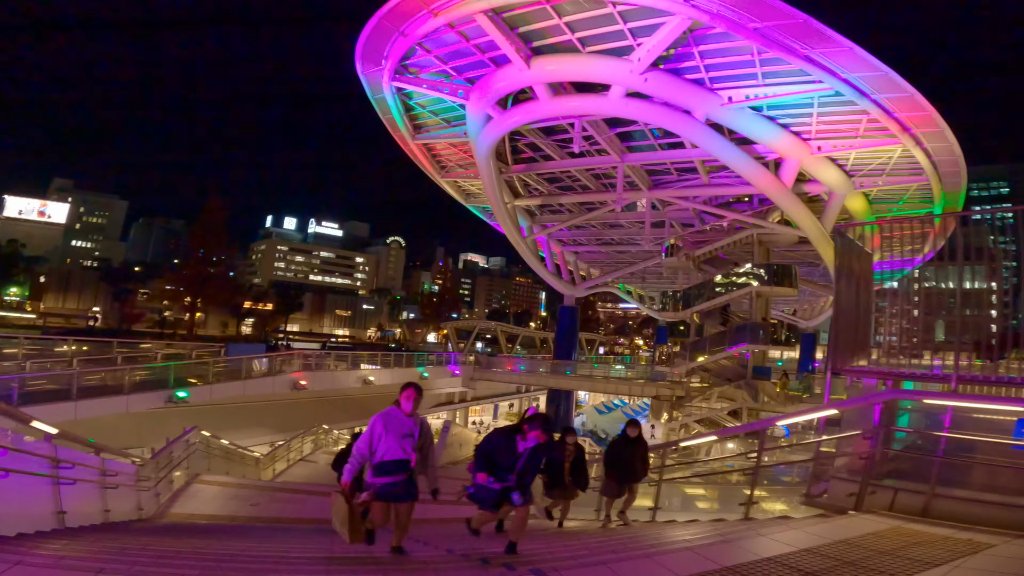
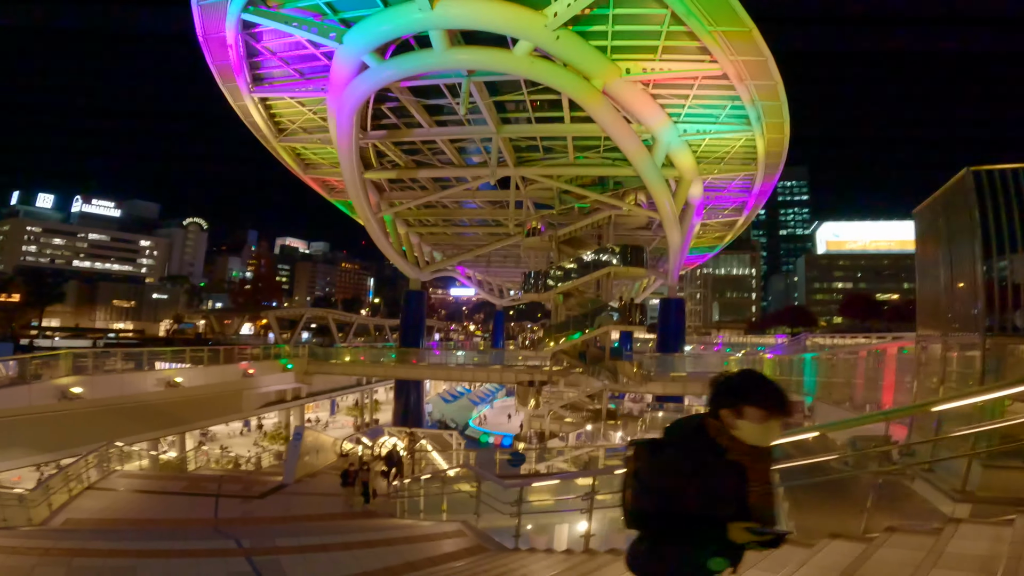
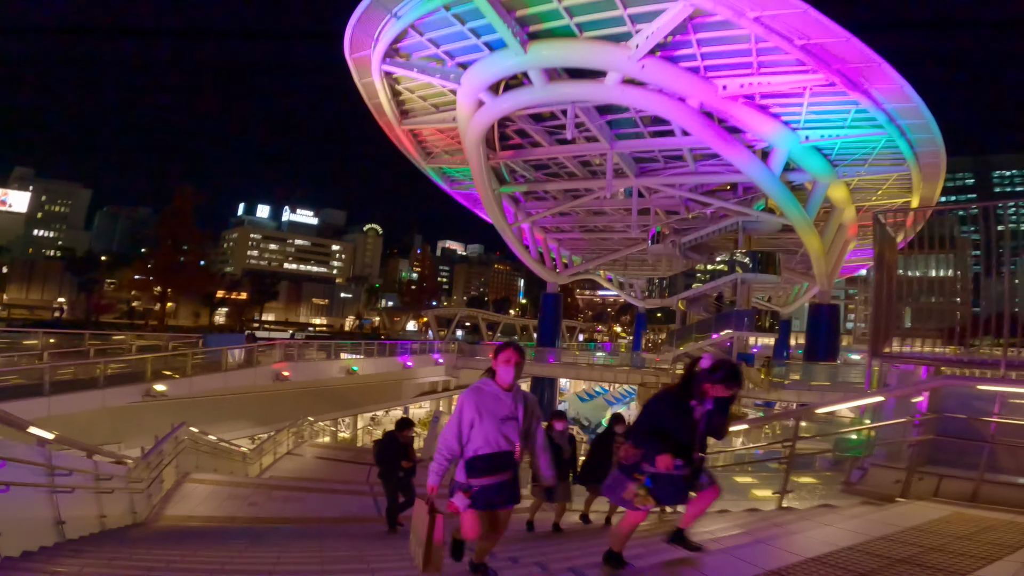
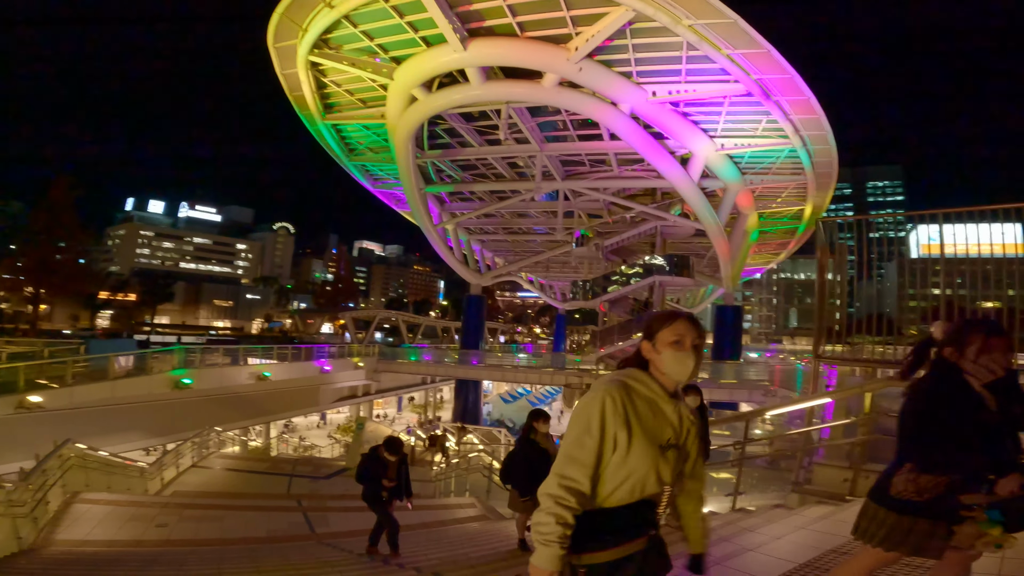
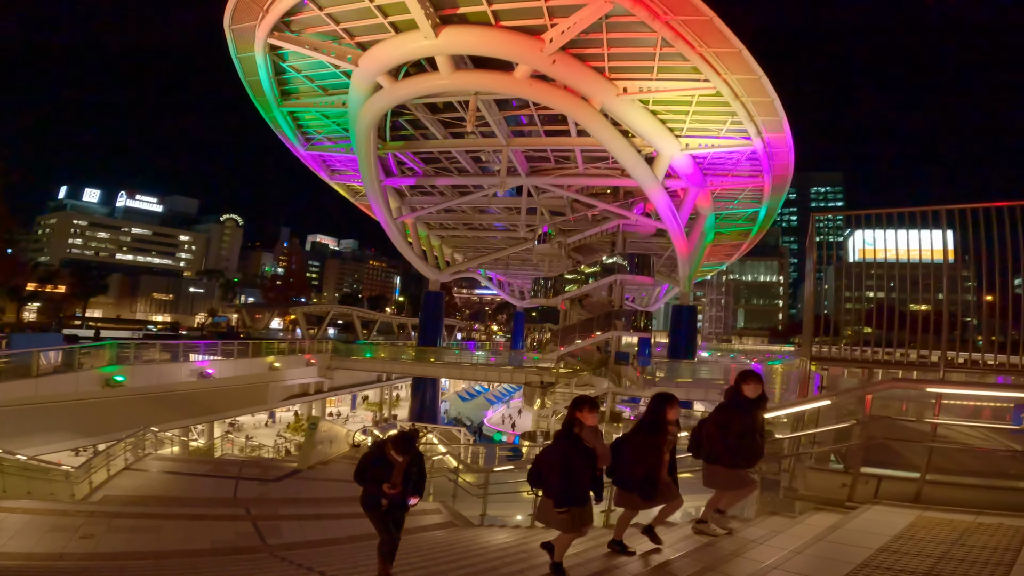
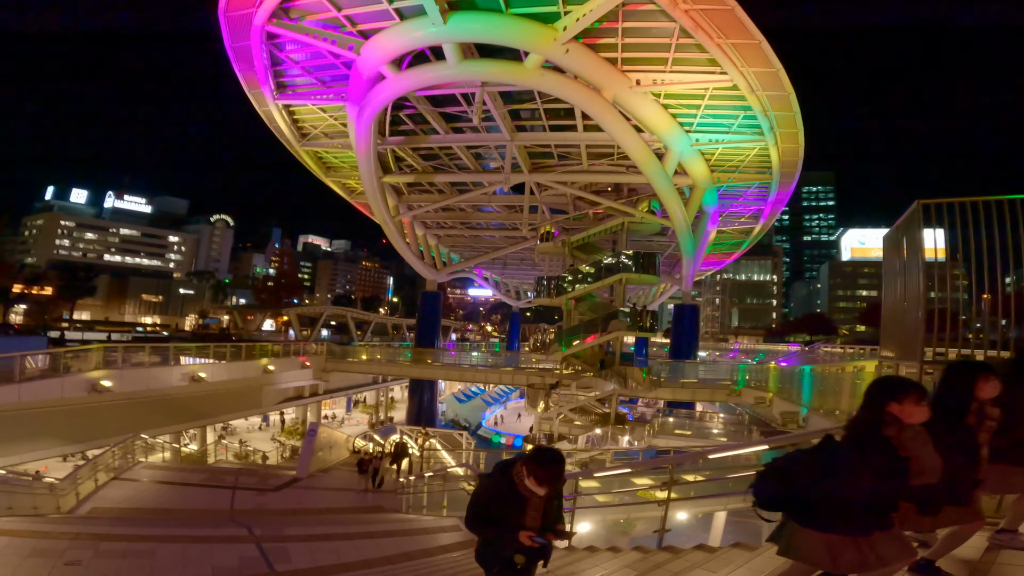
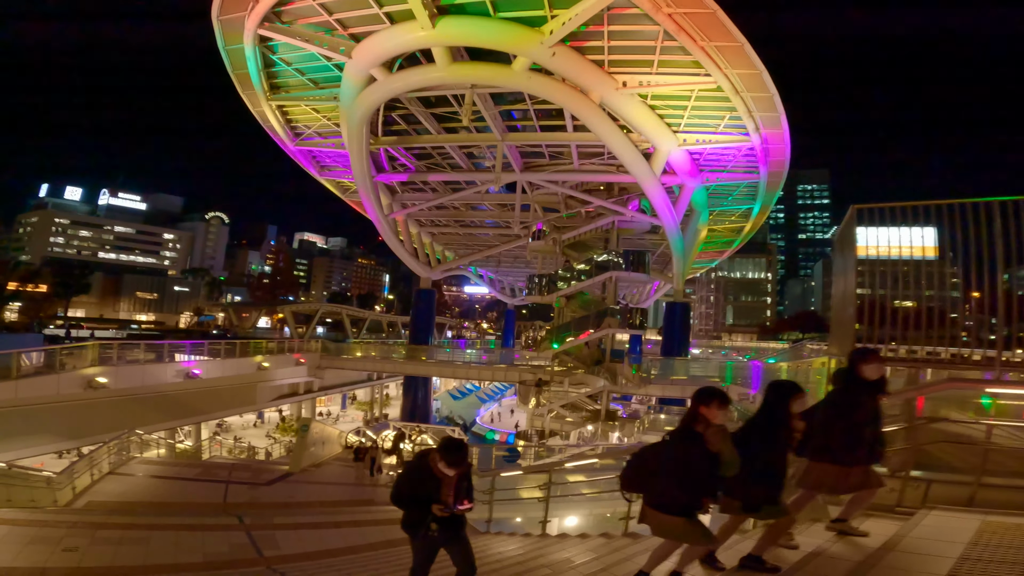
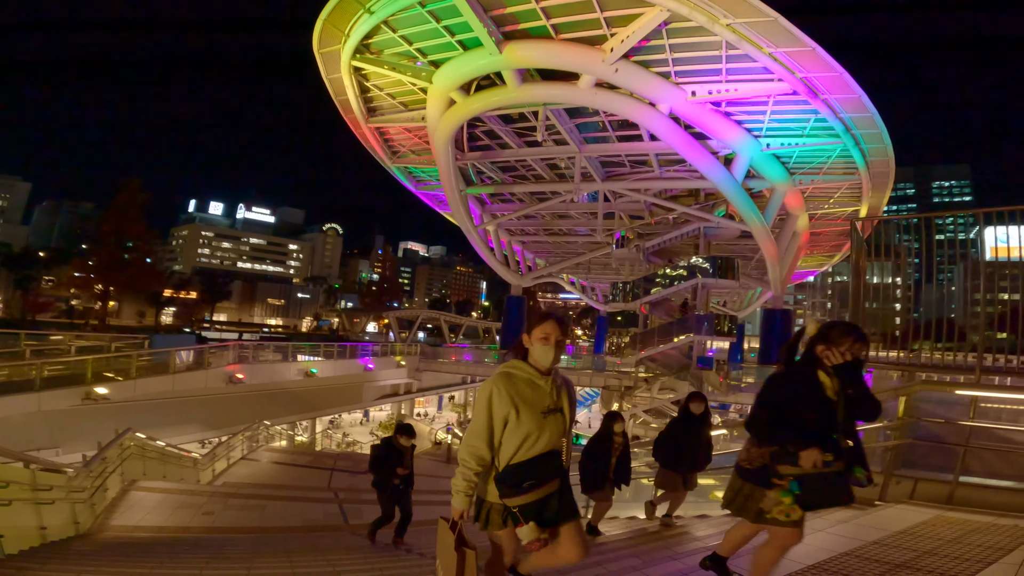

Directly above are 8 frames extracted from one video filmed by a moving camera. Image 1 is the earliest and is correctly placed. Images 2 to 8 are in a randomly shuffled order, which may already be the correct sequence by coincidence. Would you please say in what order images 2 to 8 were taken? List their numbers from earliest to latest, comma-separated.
3, 8, 4, 5, 7, 6, 2
